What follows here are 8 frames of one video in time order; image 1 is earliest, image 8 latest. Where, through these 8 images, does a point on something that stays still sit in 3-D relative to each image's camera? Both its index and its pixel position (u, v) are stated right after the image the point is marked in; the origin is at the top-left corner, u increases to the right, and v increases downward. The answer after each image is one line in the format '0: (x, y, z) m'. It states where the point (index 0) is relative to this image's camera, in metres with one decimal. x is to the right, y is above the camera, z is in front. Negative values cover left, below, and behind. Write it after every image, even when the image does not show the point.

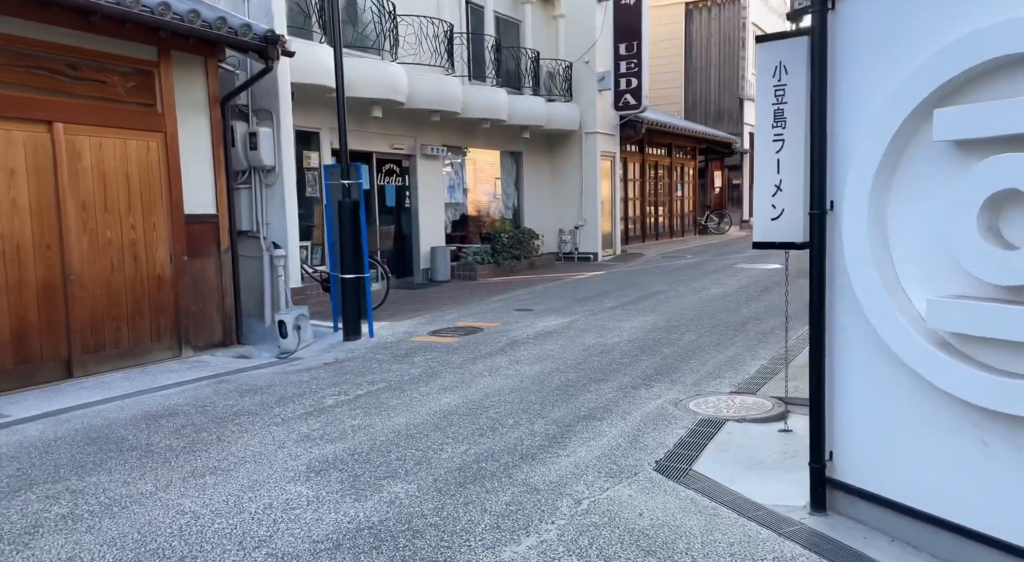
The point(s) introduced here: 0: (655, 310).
0: (+1.6, -0.3, +9.9) m
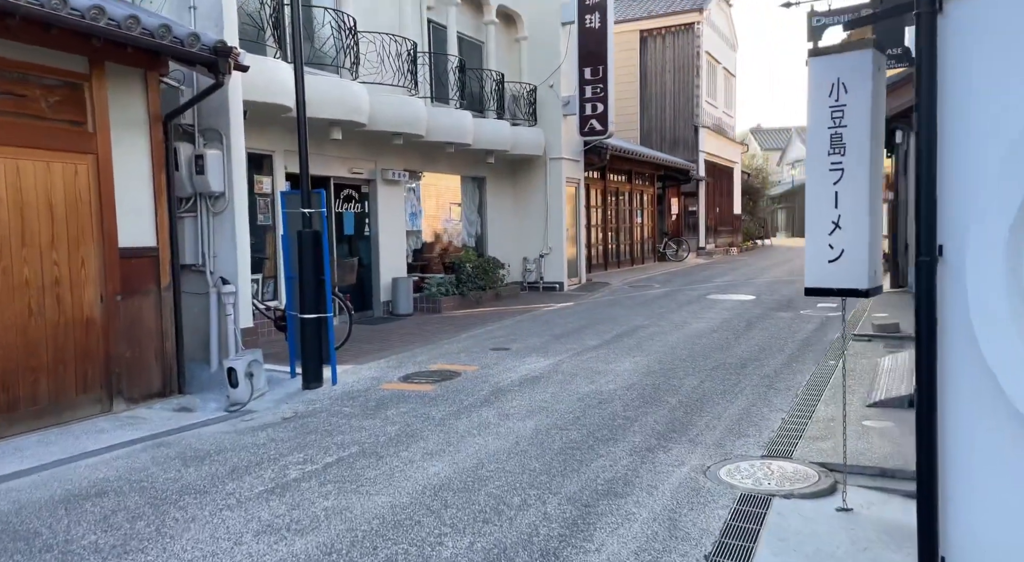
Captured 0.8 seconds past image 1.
0: (+1.4, -0.7, +9.1) m
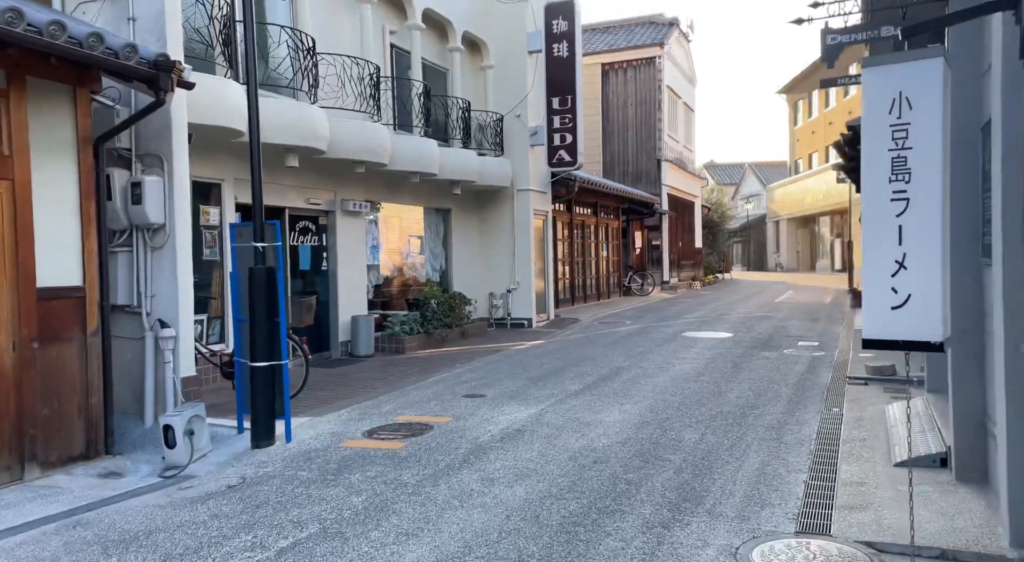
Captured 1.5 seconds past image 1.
0: (+1.1, -1.1, +8.4) m
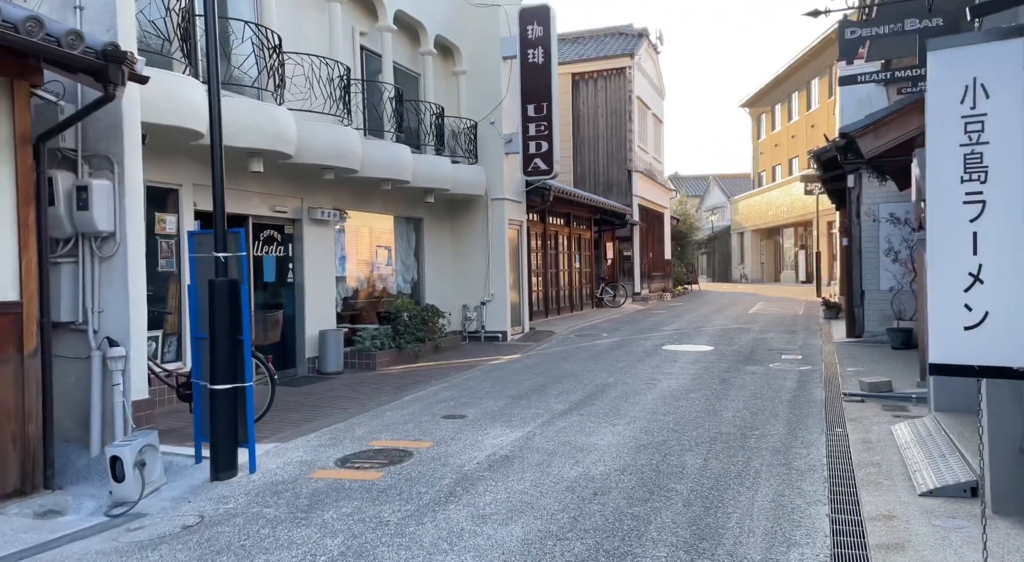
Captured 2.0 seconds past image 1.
0: (+1.0, -1.2, +7.9) m
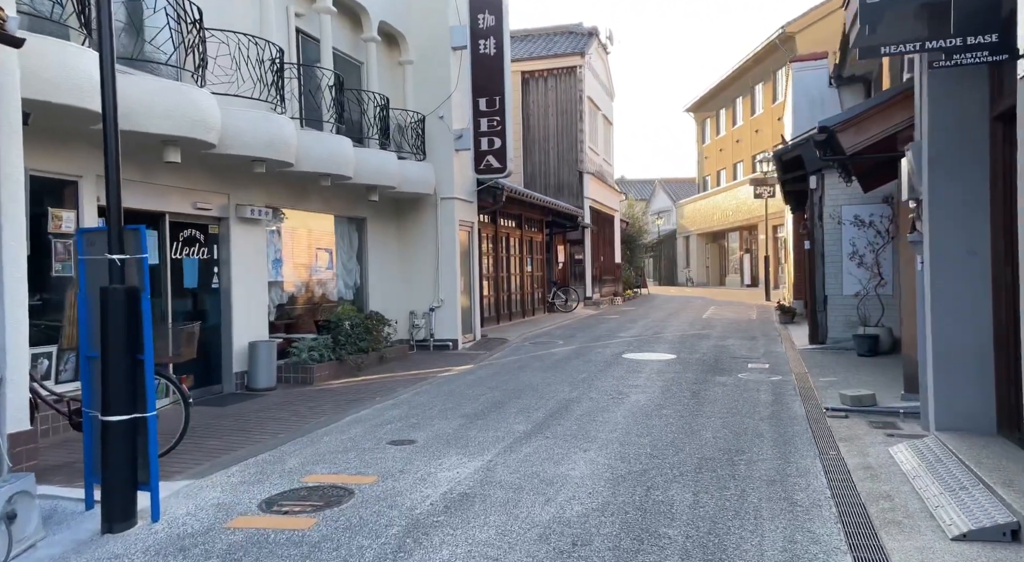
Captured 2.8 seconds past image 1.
0: (+0.6, -1.3, +7.0) m
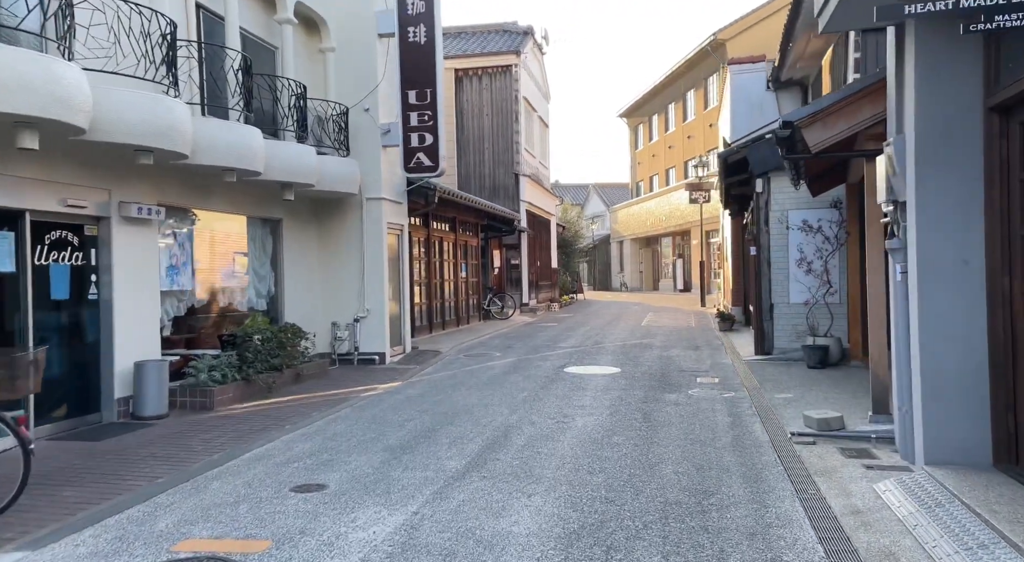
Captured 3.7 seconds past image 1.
0: (+0.1, -1.3, +6.0) m
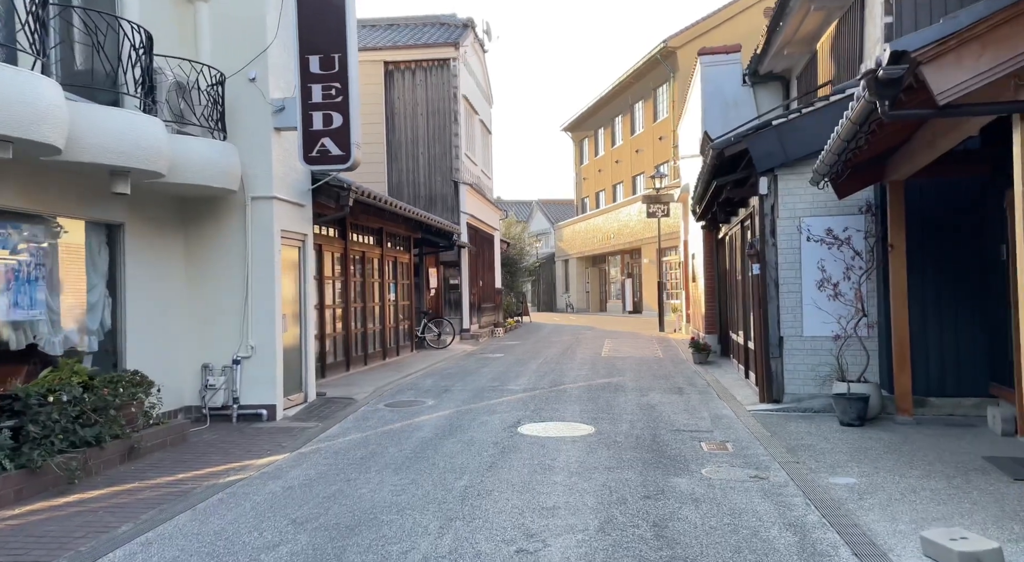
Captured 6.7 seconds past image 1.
0: (-0.1, -1.5, +2.6) m
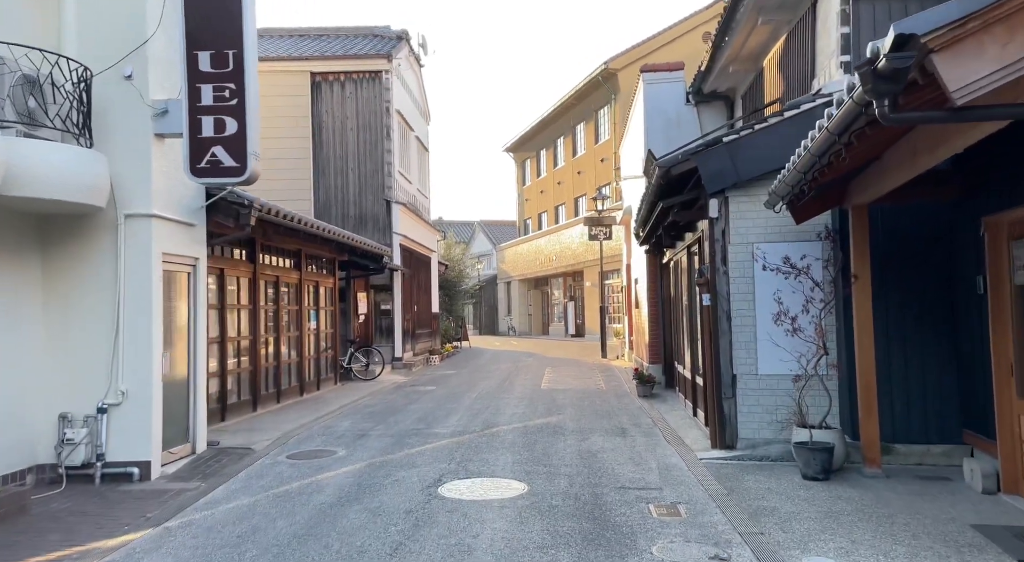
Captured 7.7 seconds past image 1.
0: (-0.4, -1.7, +1.2) m
